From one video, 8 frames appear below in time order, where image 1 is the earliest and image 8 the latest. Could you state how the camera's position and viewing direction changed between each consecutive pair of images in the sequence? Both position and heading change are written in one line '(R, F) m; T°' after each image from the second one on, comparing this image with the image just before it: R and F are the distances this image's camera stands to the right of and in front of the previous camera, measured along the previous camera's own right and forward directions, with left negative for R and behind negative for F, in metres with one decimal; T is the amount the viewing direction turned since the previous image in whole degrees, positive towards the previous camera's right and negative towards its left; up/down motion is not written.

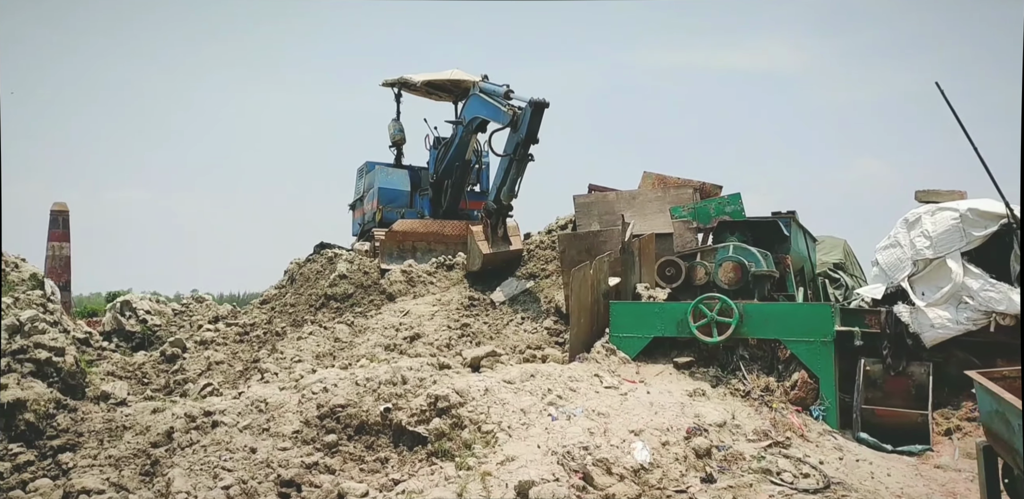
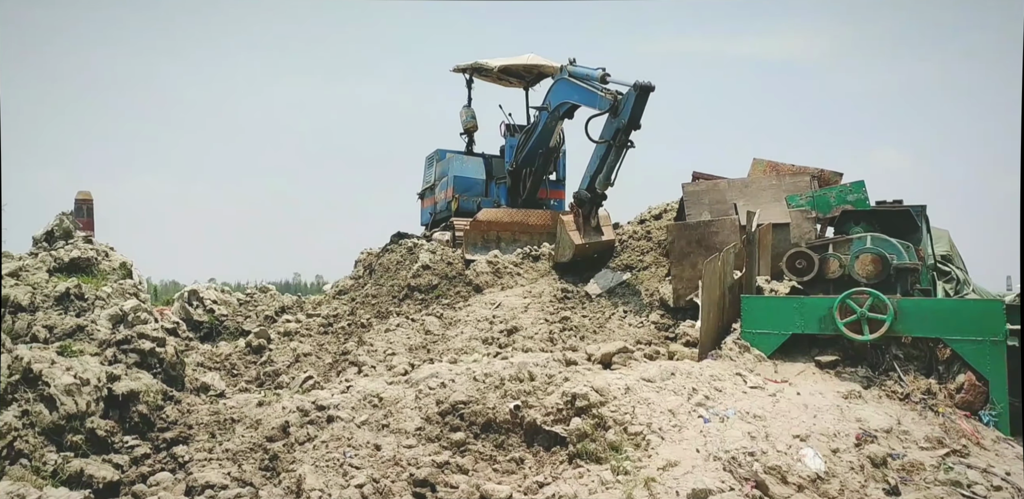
(-0.5, +0.2) m; -3°
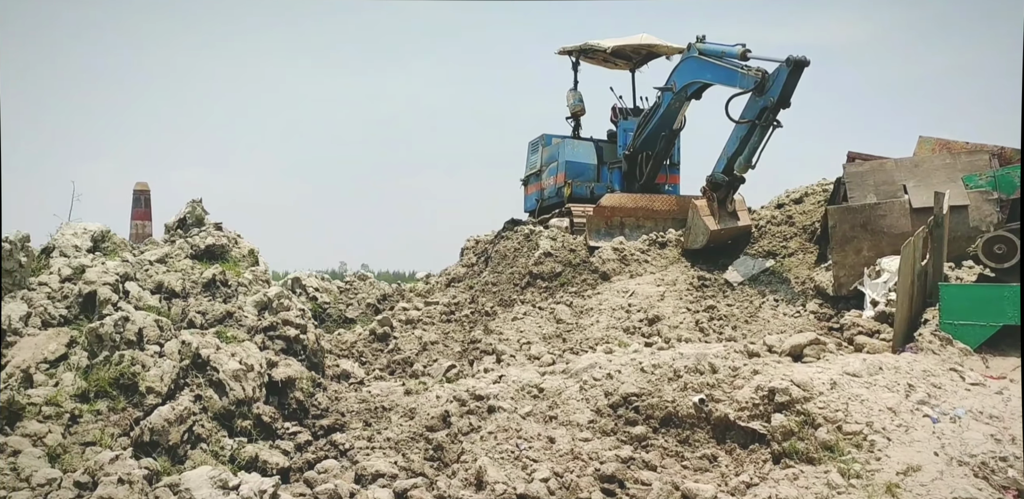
(-0.6, +0.2) m; -5°
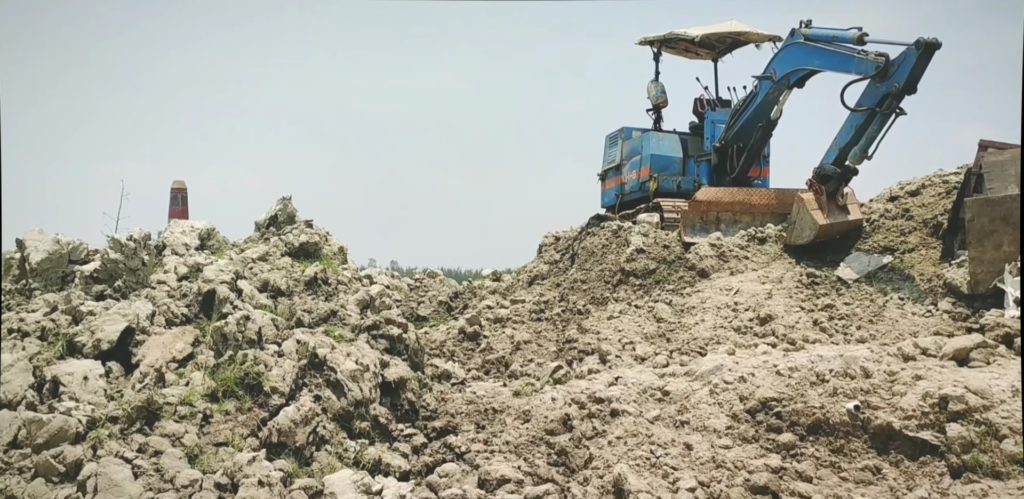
(-0.4, +0.2) m; -4°
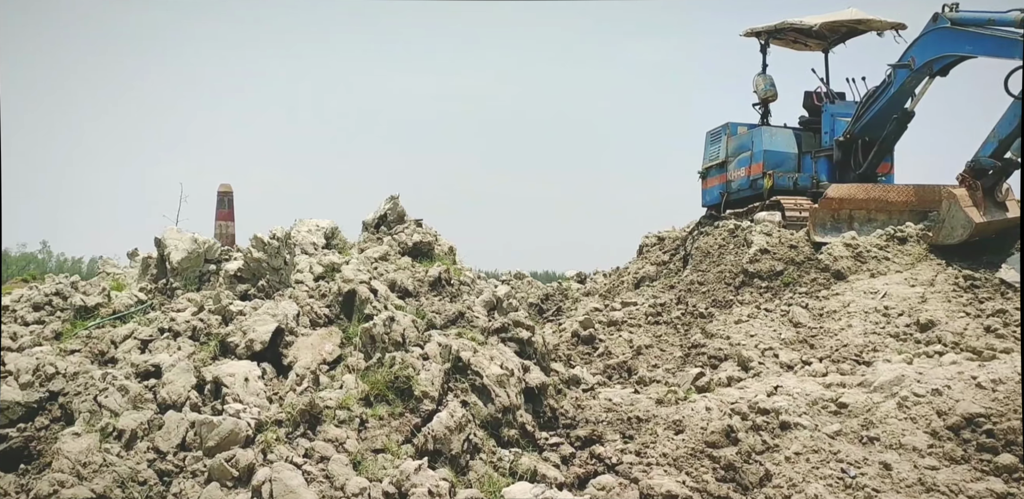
(-0.5, +0.4) m; -5°
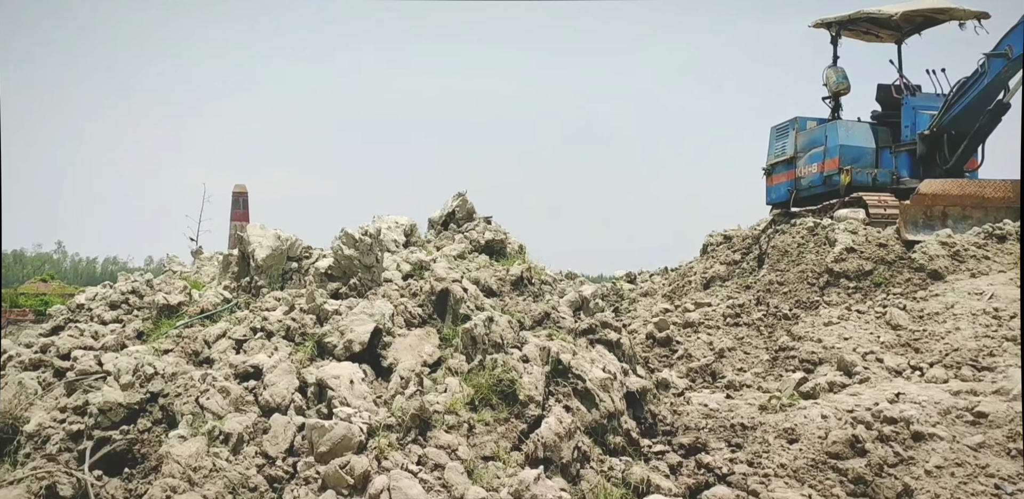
(-0.4, +0.3) m; -3°
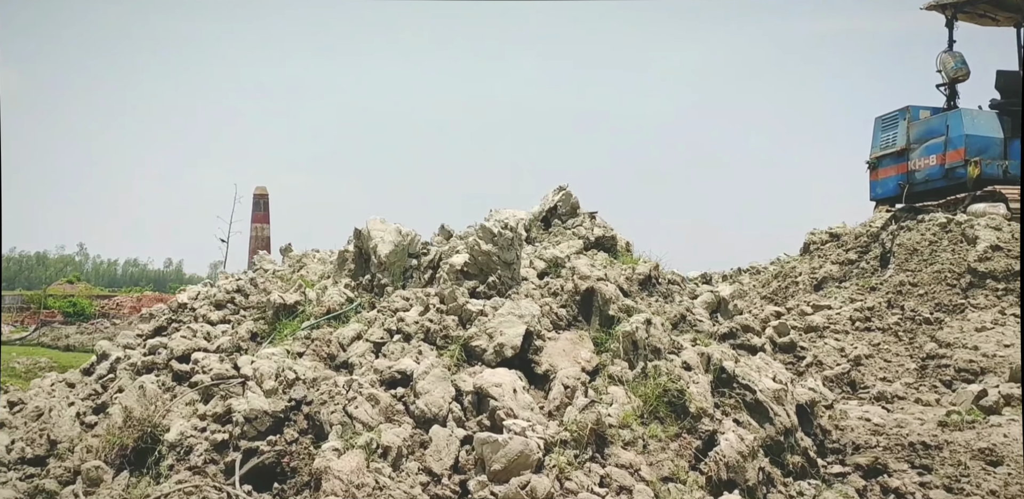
(-0.6, +0.6) m; -4°
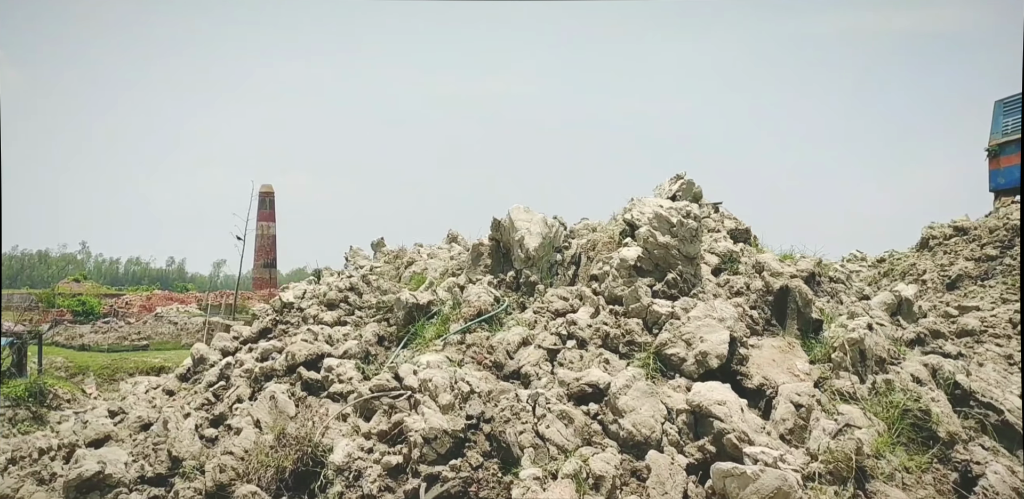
(-0.7, +0.7) m; -4°
